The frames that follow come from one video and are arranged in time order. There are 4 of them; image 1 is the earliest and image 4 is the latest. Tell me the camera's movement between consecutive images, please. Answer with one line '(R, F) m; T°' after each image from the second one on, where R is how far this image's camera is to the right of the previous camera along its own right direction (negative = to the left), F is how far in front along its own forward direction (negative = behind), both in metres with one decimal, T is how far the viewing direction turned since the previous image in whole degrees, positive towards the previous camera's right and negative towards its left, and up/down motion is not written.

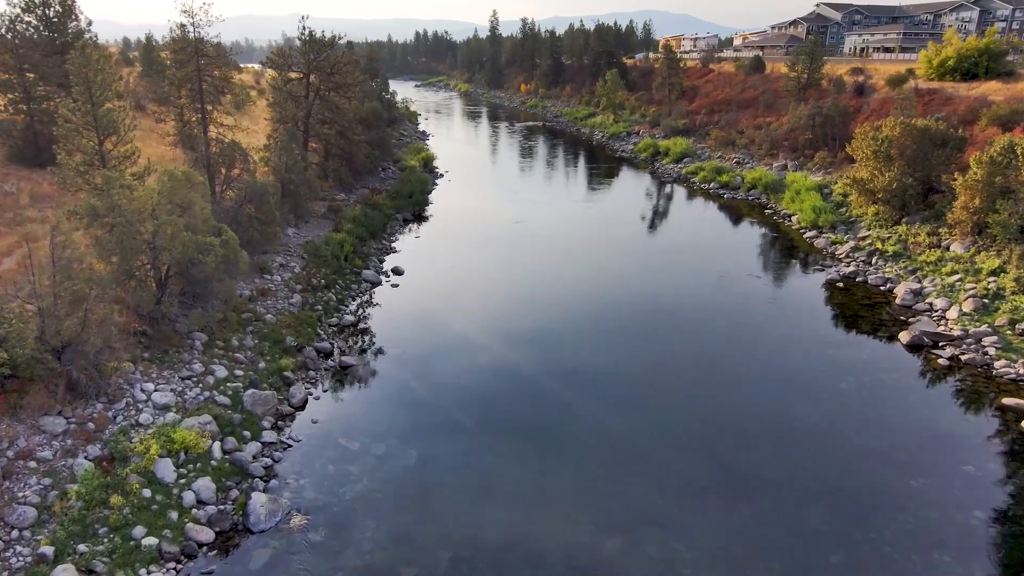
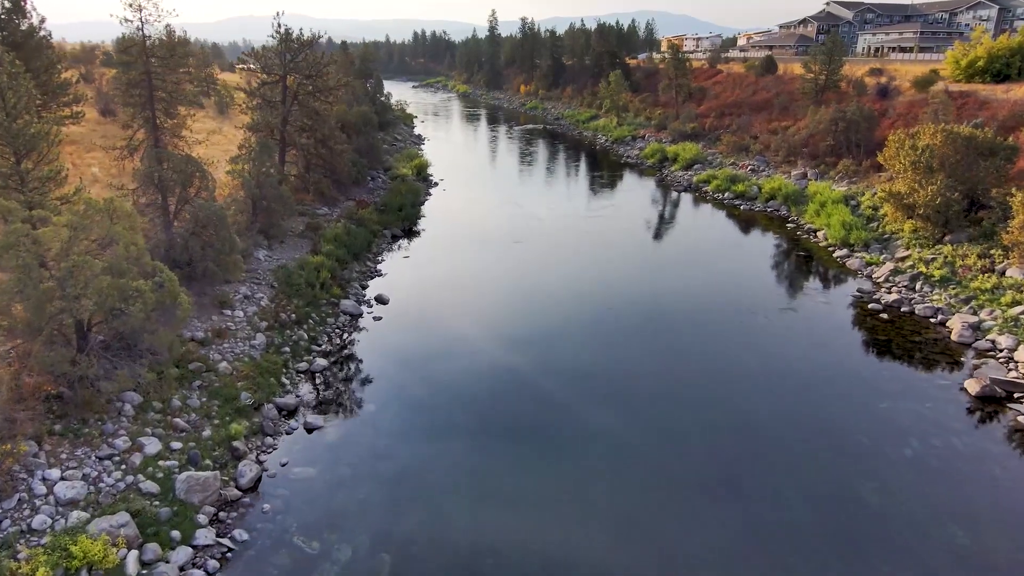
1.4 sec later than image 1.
(0.0, +2.1) m; 0°
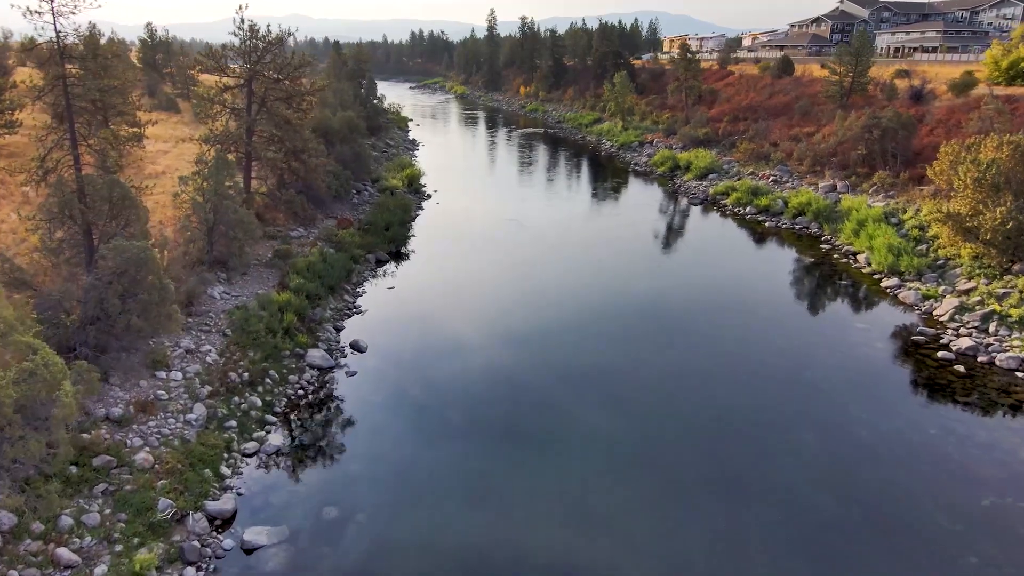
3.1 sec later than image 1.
(0.0, +2.6) m; 0°
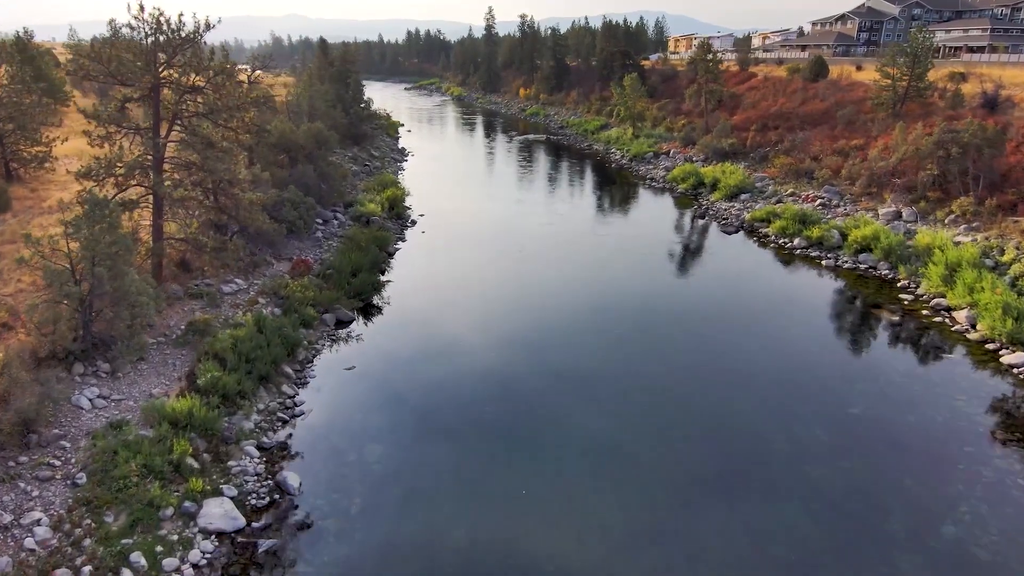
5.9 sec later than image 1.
(0.0, +4.3) m; 0°
